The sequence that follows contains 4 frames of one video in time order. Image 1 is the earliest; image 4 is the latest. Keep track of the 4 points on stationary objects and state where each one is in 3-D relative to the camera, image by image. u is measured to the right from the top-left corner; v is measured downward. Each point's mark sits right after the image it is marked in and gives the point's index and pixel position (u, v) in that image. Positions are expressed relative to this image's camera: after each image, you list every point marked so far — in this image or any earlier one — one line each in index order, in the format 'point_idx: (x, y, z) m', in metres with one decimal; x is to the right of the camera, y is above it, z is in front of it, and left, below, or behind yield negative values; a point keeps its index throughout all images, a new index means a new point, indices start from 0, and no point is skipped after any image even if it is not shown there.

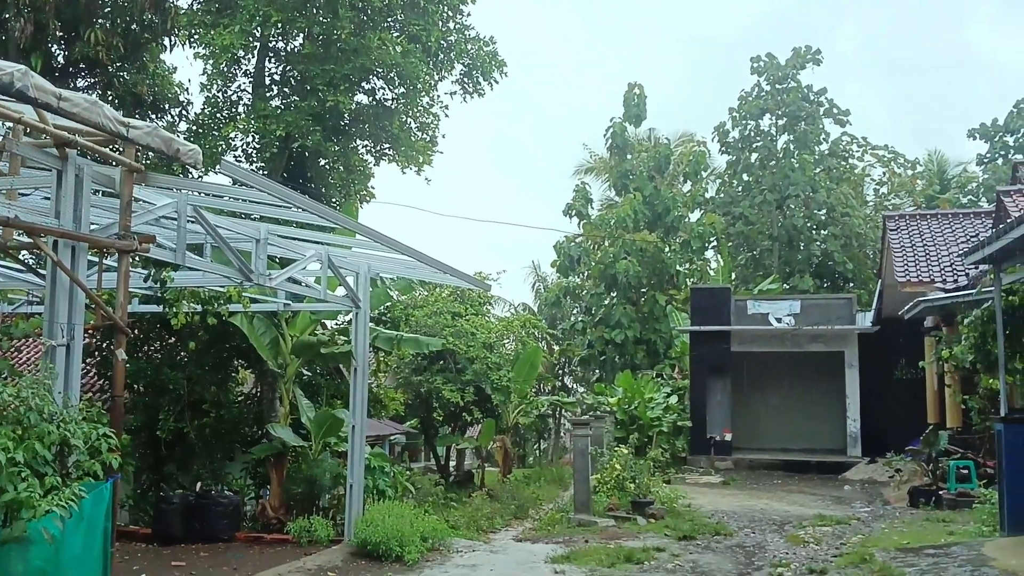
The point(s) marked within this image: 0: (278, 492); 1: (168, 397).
0: (-2.4, -2.1, +9.6) m
1: (-3.6, -1.1, +9.9) m
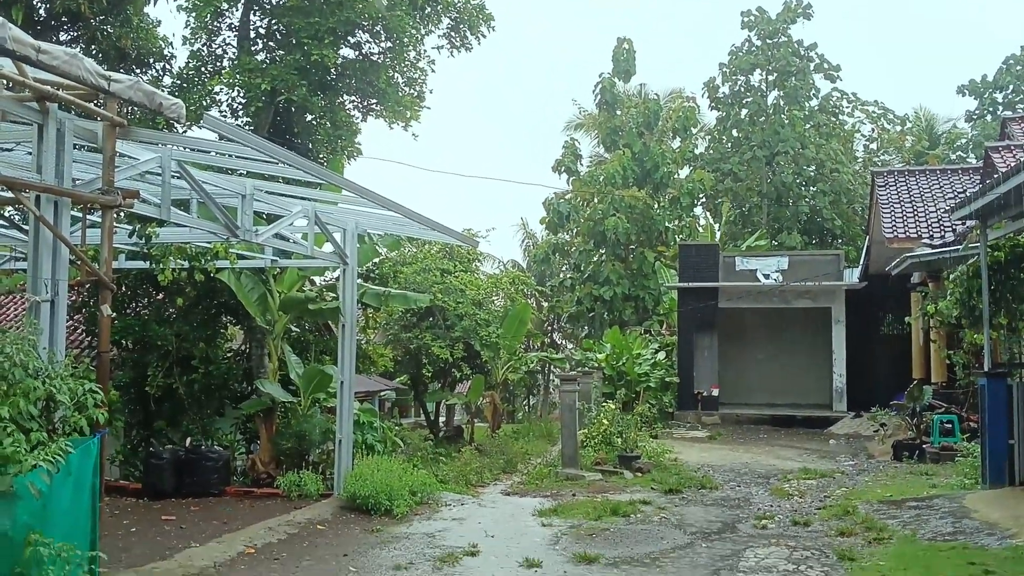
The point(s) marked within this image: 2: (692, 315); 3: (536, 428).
0: (-2.5, -1.7, +9.7) m
1: (-3.8, -0.7, +9.9) m
2: (+3.4, -0.5, +17.6) m
3: (+0.4, -2.4, +16.4) m
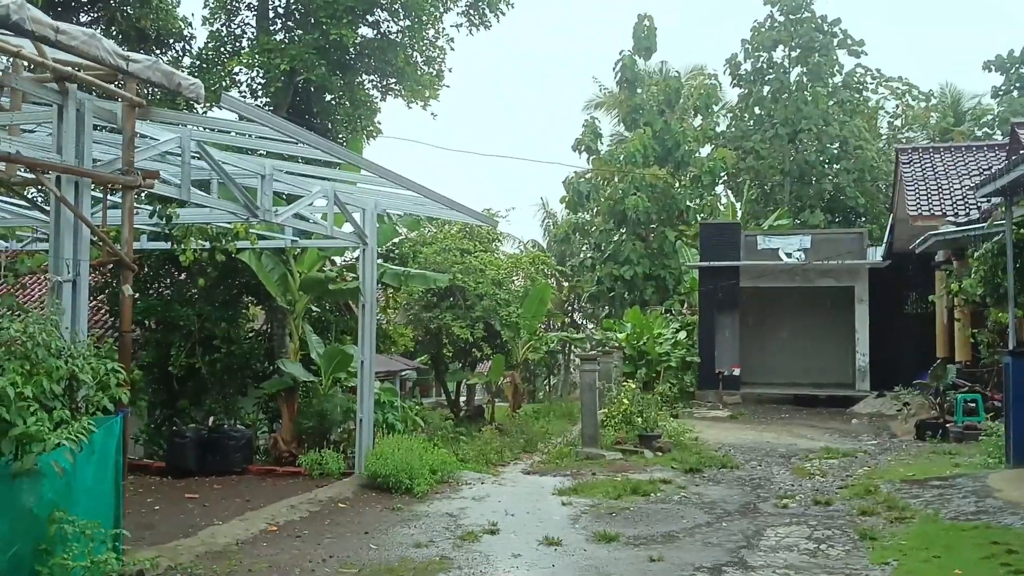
0: (-2.3, -1.4, +9.8) m
1: (-3.5, -0.5, +10.0) m
2: (+3.7, -0.1, +17.5) m
3: (+0.8, -2.1, +16.4) m
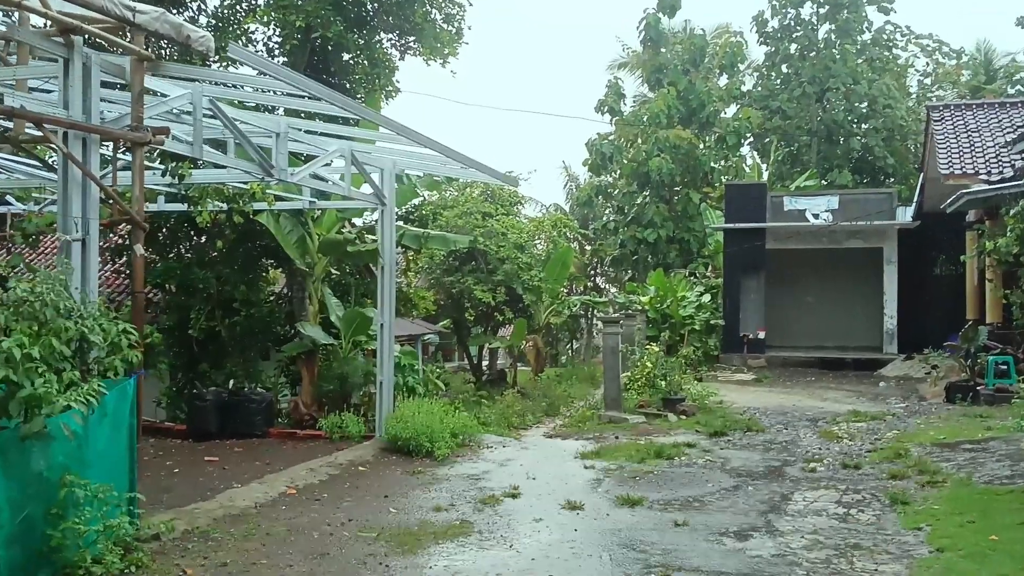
0: (-2.1, -1.1, +9.7) m
1: (-3.3, -0.1, +9.9) m
2: (+4.1, +0.6, +17.2) m
3: (+1.2, -1.4, +16.3) m
